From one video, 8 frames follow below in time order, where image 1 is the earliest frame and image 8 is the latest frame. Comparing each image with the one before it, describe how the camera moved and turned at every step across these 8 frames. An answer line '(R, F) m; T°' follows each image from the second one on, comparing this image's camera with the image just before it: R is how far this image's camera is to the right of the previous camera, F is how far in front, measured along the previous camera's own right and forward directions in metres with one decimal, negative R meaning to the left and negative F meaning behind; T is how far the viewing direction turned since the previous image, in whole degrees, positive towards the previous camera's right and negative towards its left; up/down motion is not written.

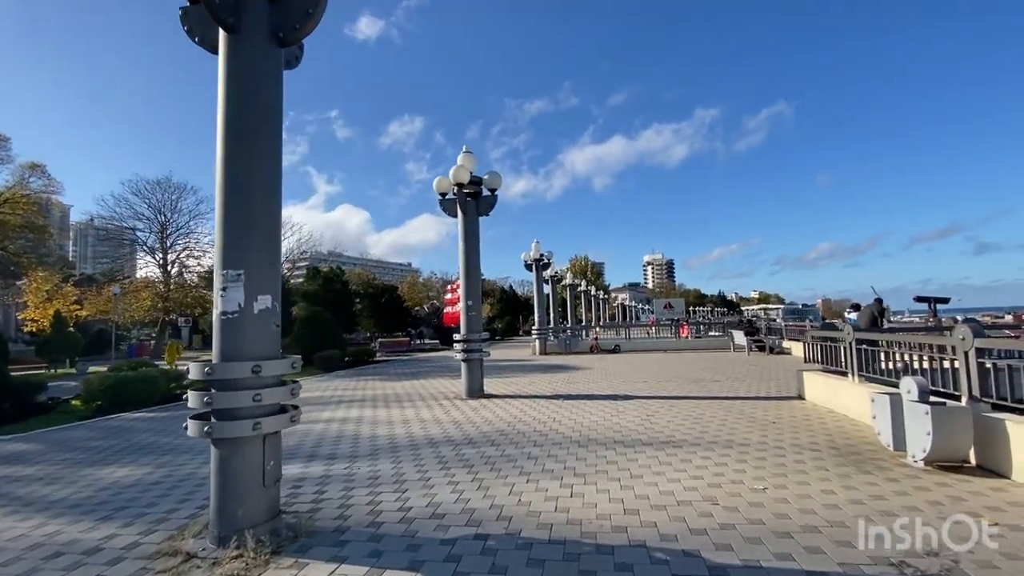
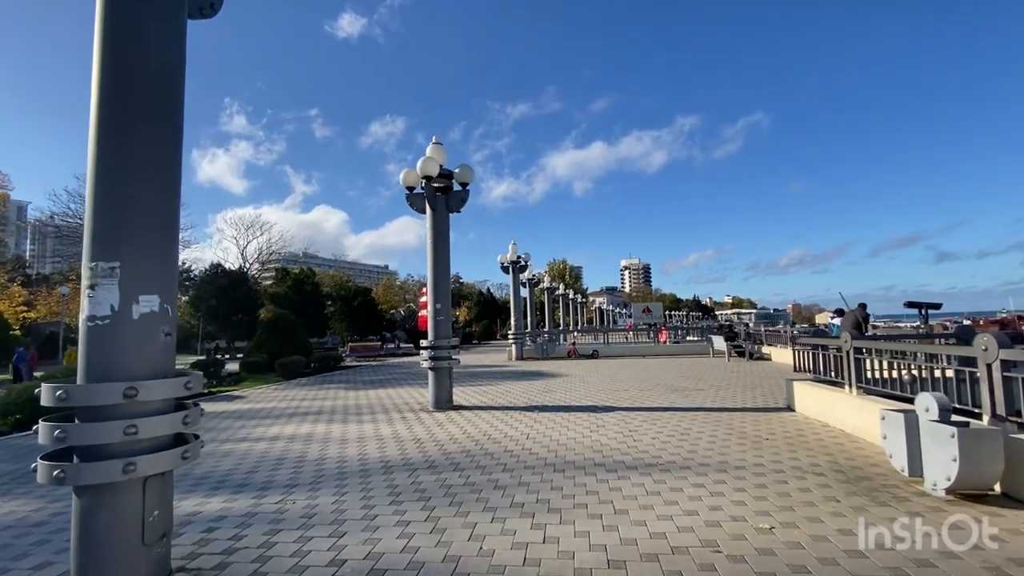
(+0.1, +0.9) m; +3°
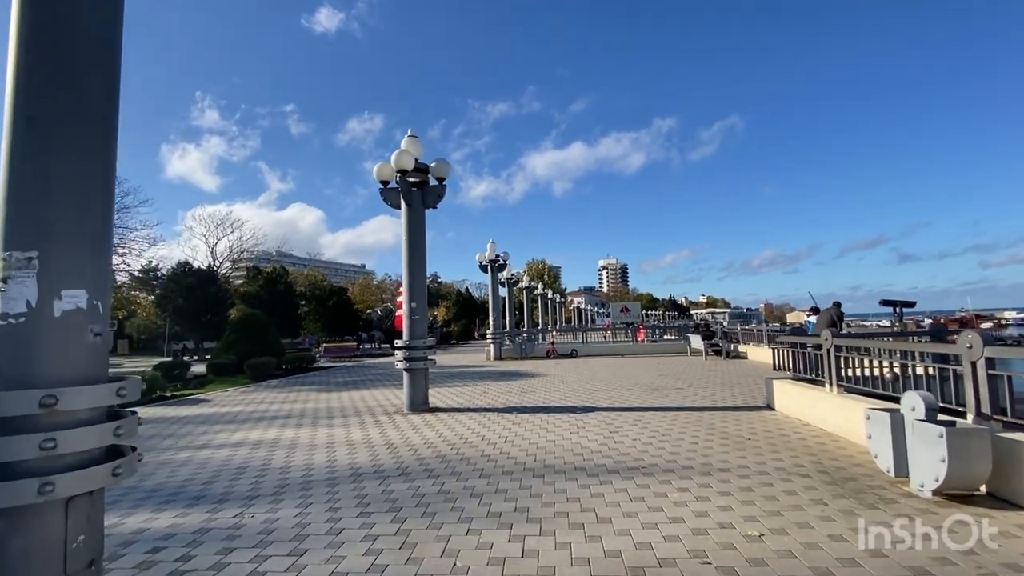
(0.0, +0.3) m; +3°
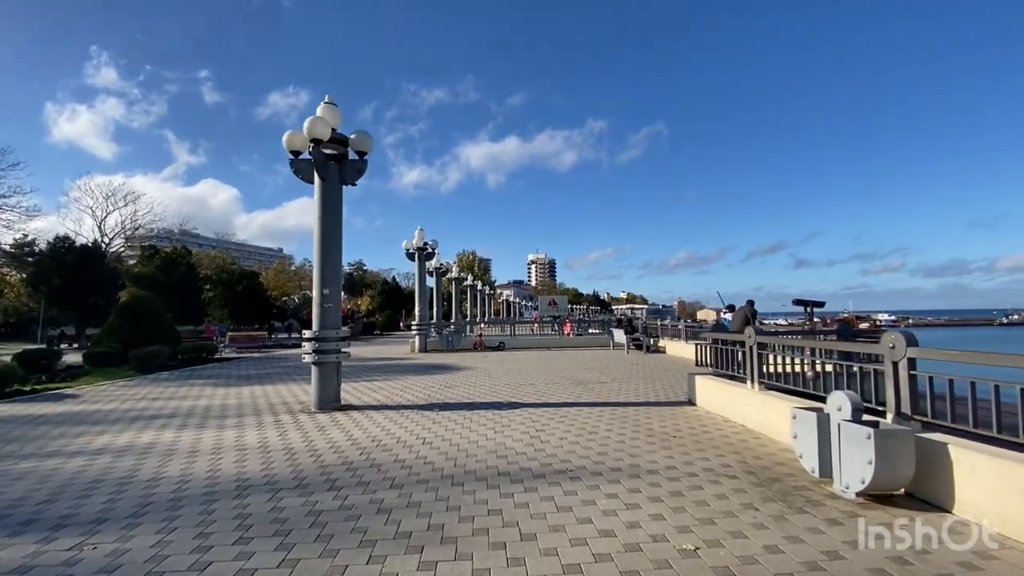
(+0.1, +0.6) m; +9°
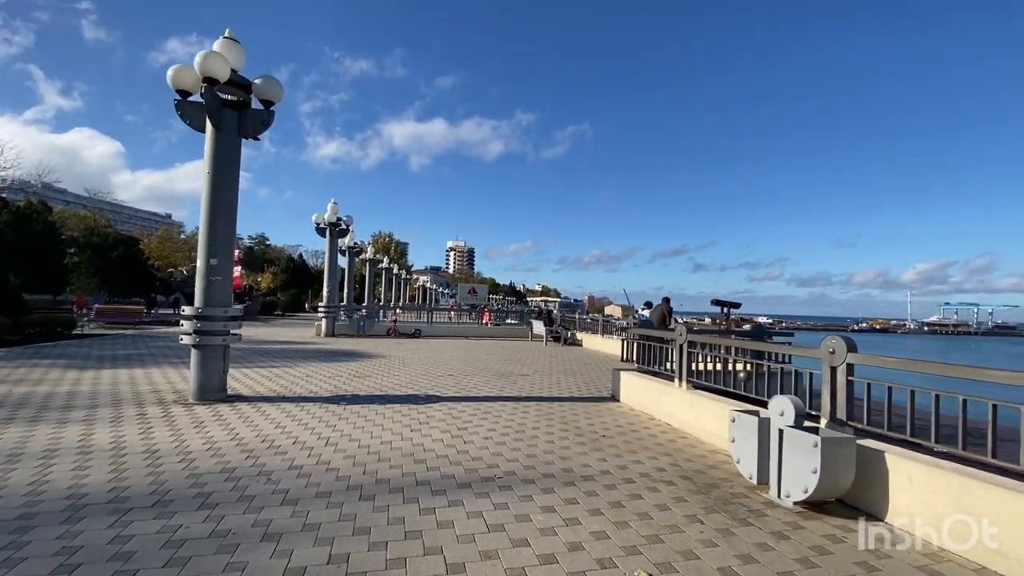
(-0.2, +0.7) m; +10°
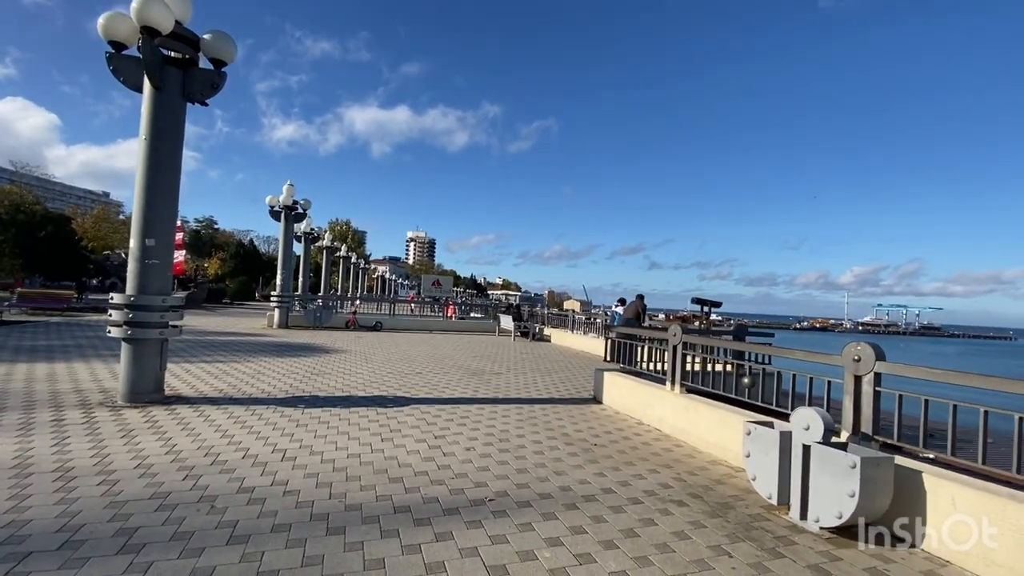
(-0.3, +0.7) m; +5°
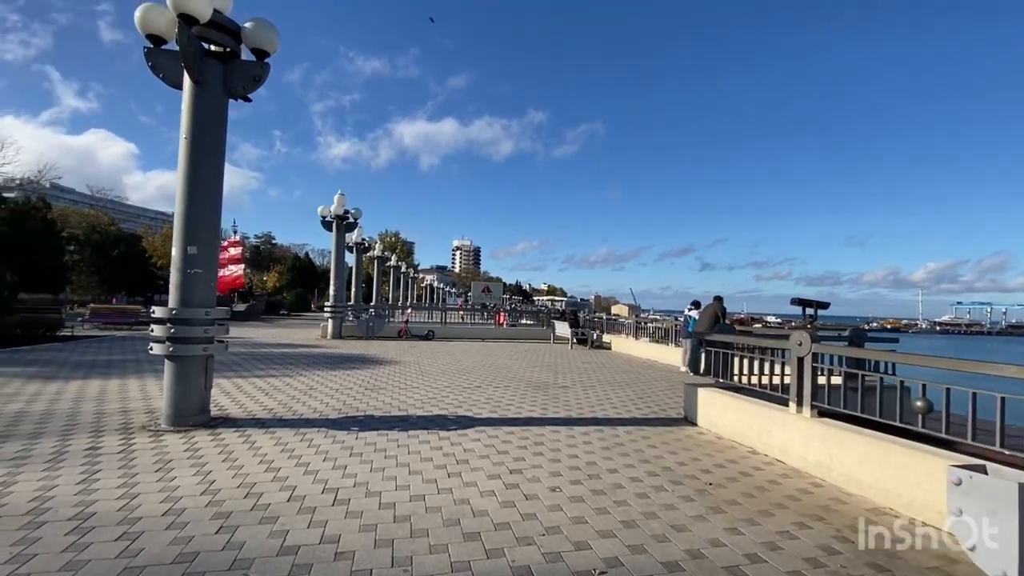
(-0.4, +1.0) m; -5°
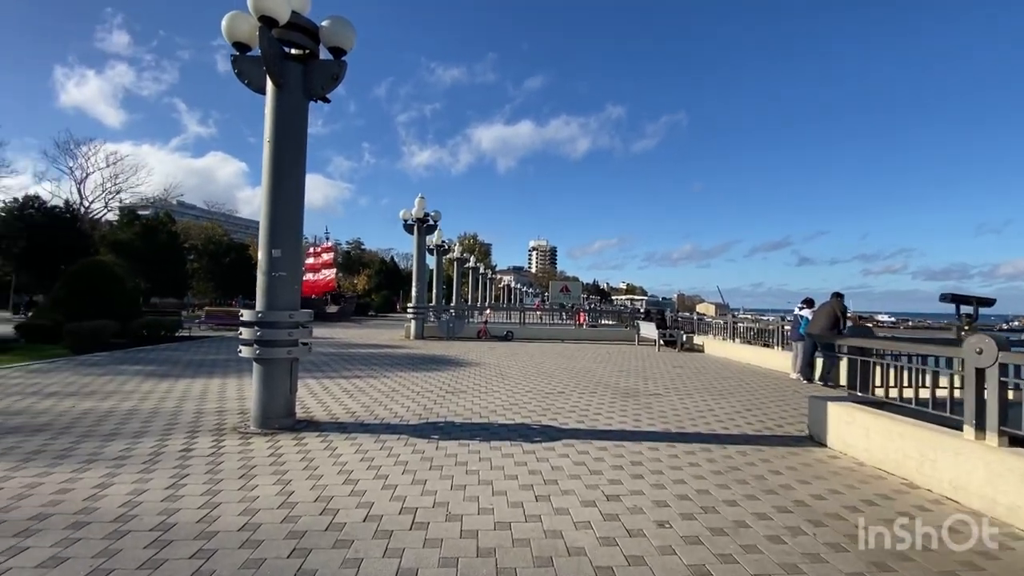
(-0.1, +0.6) m; -9°
